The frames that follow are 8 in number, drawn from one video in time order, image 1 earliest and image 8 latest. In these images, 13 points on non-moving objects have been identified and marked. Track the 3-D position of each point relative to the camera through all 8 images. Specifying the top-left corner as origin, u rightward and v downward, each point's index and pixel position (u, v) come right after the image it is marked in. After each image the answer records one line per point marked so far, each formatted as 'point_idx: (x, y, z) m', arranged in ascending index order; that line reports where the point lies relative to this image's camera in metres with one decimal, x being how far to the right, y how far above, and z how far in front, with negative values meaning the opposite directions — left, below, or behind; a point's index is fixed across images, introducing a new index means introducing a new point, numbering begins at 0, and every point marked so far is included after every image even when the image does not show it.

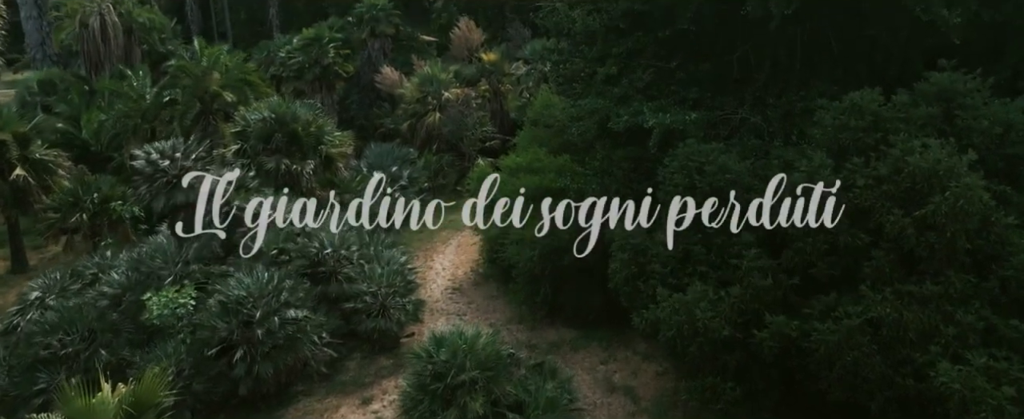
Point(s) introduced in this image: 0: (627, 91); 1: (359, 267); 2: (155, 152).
0: (+1.6, +1.7, +15.2) m
1: (-2.2, -0.8, +15.3) m
2: (-4.8, +0.8, +14.3) m
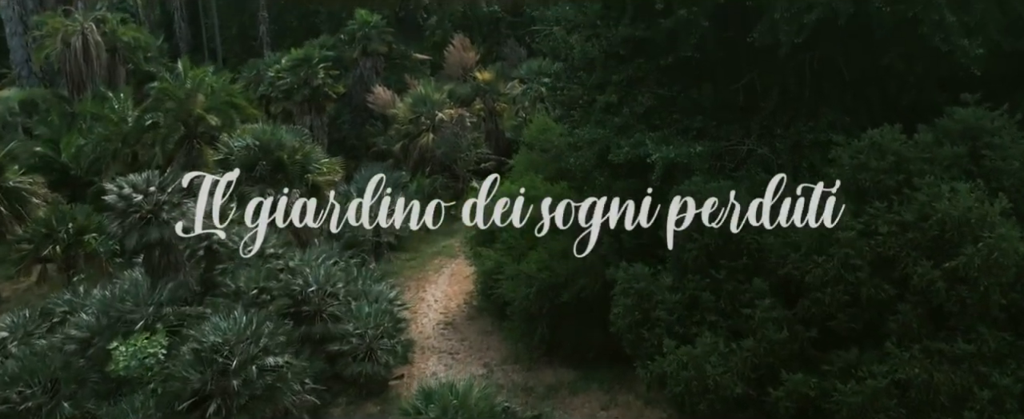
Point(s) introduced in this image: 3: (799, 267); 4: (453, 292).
0: (+1.6, +1.2, +14.5) m
1: (-2.2, -1.3, +14.5) m
2: (-4.8, +0.3, +13.5) m
3: (+3.1, -0.7, +11.6) m
4: (-1.1, -1.5, +19.5) m
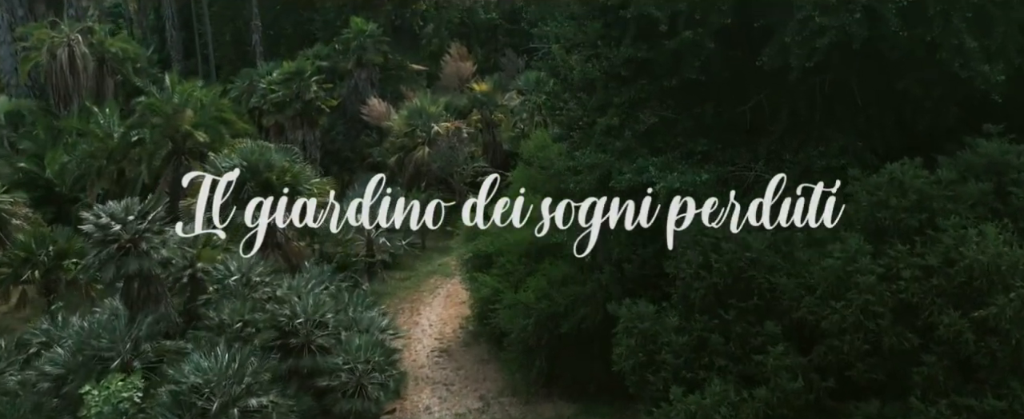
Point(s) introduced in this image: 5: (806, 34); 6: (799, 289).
0: (+1.5, +0.9, +13.8) m
1: (-2.3, -1.6, +13.9) m
2: (-4.9, 0.0, +12.9) m
3: (+3.1, -1.1, +11.0) m
4: (-1.1, -1.9, +18.9) m
5: (+3.2, +1.9, +11.6) m
6: (+3.0, -0.8, +11.2) m
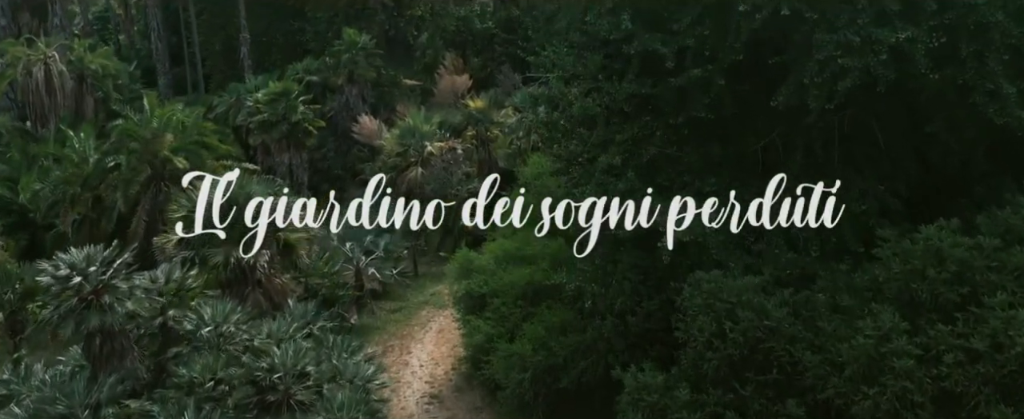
0: (+1.5, +0.3, +12.9) m
1: (-2.3, -2.2, +12.9) m
2: (-4.9, -0.6, +11.9) m
3: (+3.0, -1.6, +10.0) m
4: (-1.2, -2.4, +17.9) m
5: (+3.1, +1.3, +10.6) m
6: (+2.9, -1.4, +10.2) m
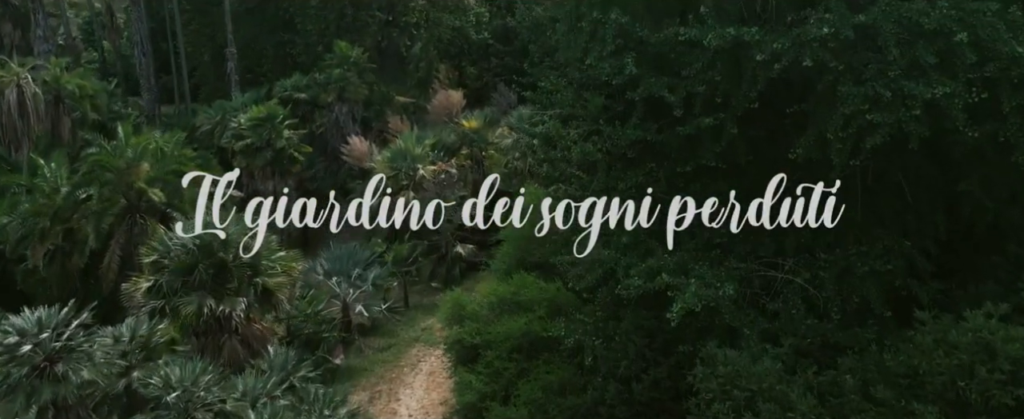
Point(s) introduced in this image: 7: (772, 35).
0: (+1.4, -0.3, +11.8) m
1: (-2.4, -2.8, +11.8) m
2: (-5.0, -1.2, +10.8) m
3: (+3.0, -2.2, +9.0) m
4: (-1.3, -3.0, +16.8) m
5: (+3.0, +0.7, +9.6) m
6: (+2.9, -2.0, +9.2) m
7: (+2.4, +1.6, +9.8) m
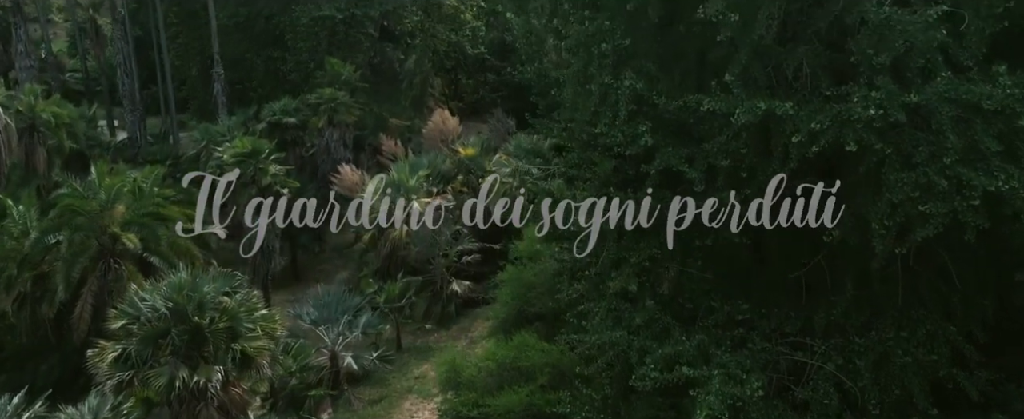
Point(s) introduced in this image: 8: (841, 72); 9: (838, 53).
0: (+1.4, -1.1, +10.7) m
1: (-2.4, -3.6, +10.7) m
2: (-5.0, -2.0, +9.6) m
3: (+3.0, -3.0, +7.9) m
4: (-1.3, -3.8, +15.7) m
5: (+3.1, -0.1, +8.4) m
6: (+2.9, -2.8, +8.0) m
7: (+2.4, +0.8, +8.7) m
8: (+2.8, +1.2, +9.1) m
9: (+2.7, +1.3, +9.0) m
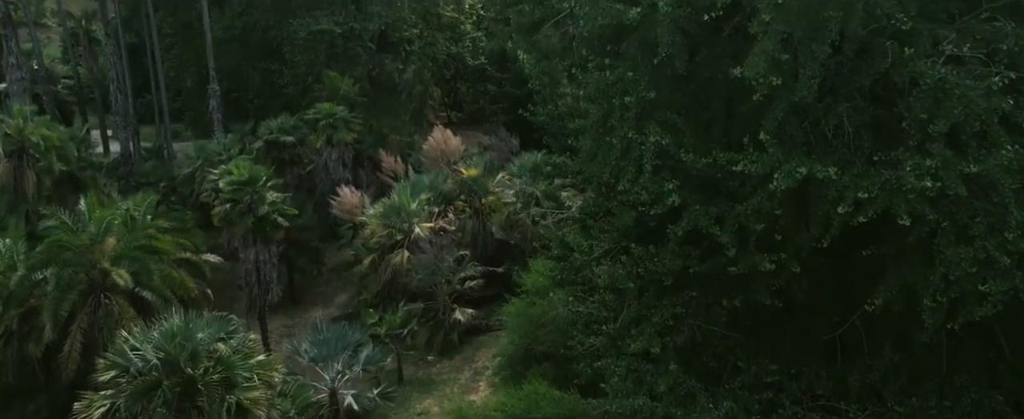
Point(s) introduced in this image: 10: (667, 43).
0: (+1.5, -1.6, +10.0) m
1: (-2.3, -4.1, +10.0) m
2: (-4.8, -2.5, +8.9) m
3: (+3.1, -3.5, +7.2) m
4: (-1.2, -4.3, +15.0) m
5: (+3.2, -0.6, +7.7) m
6: (+3.0, -3.3, +7.3) m
7: (+2.5, +0.2, +8.0) m
8: (+2.9, +0.6, +8.5) m
9: (+2.9, +0.8, +8.3) m
10: (+1.3, +1.4, +9.1) m
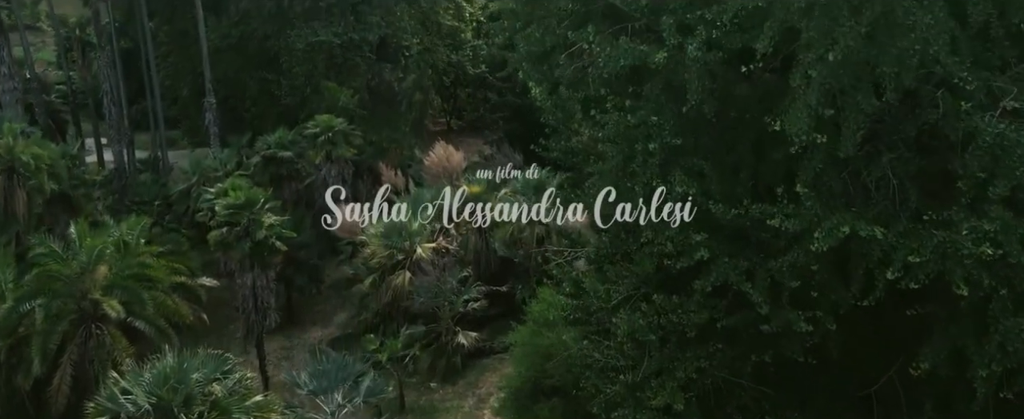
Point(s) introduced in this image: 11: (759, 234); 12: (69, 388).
0: (+1.7, -2.0, +9.4) m
1: (-2.1, -4.6, +9.3) m
2: (-4.7, -3.0, +8.3) m
3: (+3.3, -4.0, +6.6) m
4: (-1.1, -4.7, +14.4) m
5: (+3.3, -1.0, +7.1) m
6: (+3.1, -3.7, +6.7) m
7: (+2.7, -0.2, +7.4) m
8: (+3.0, +0.2, +7.8) m
9: (+3.0, +0.3, +7.7) m
10: (+1.4, +1.0, +8.4) m
11: (+2.0, -0.2, +8.4) m
12: (-5.9, -2.5, +14.4) m
